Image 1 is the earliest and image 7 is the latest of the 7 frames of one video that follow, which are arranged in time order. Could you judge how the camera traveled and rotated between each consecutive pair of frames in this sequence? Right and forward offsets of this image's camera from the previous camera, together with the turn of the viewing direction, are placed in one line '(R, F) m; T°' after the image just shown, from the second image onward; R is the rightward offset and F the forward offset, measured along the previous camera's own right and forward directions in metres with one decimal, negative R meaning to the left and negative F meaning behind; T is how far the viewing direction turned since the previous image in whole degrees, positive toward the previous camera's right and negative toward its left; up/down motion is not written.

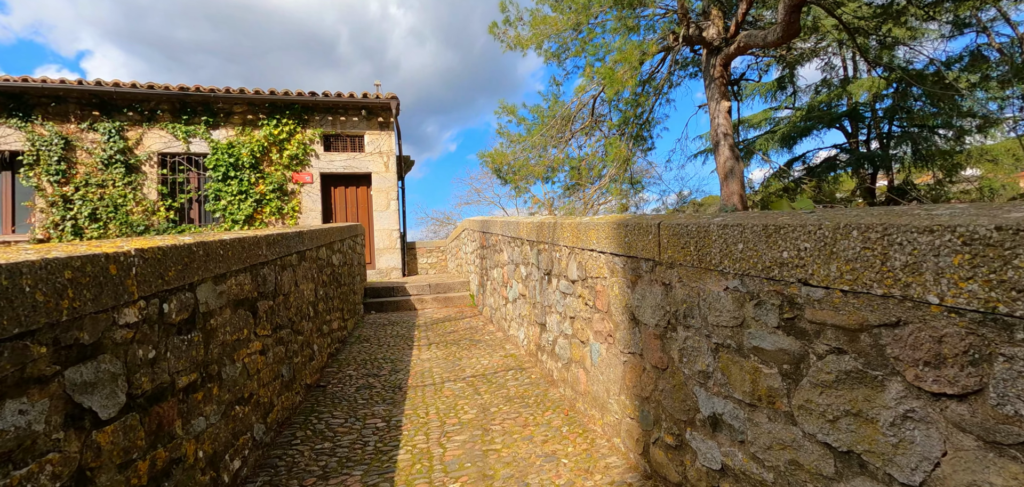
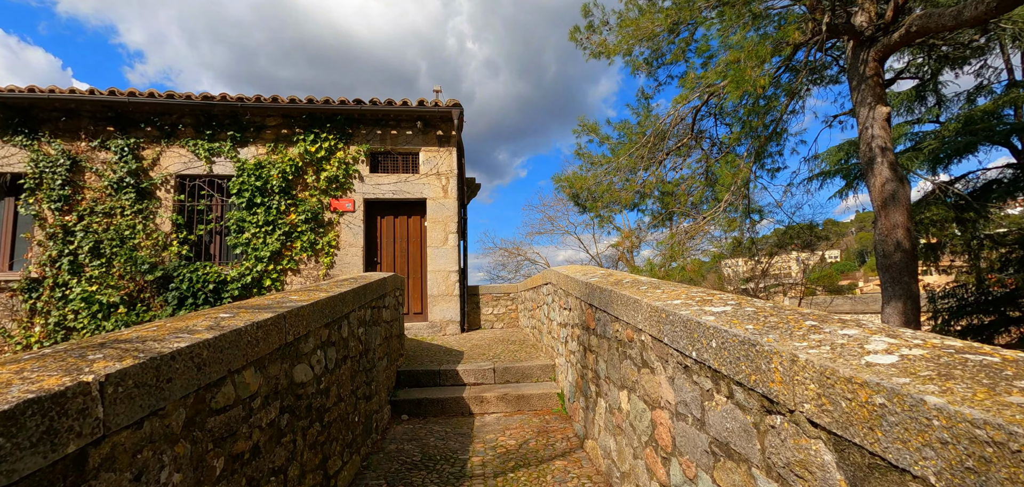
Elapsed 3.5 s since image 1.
(-0.4, +2.1) m; -9°
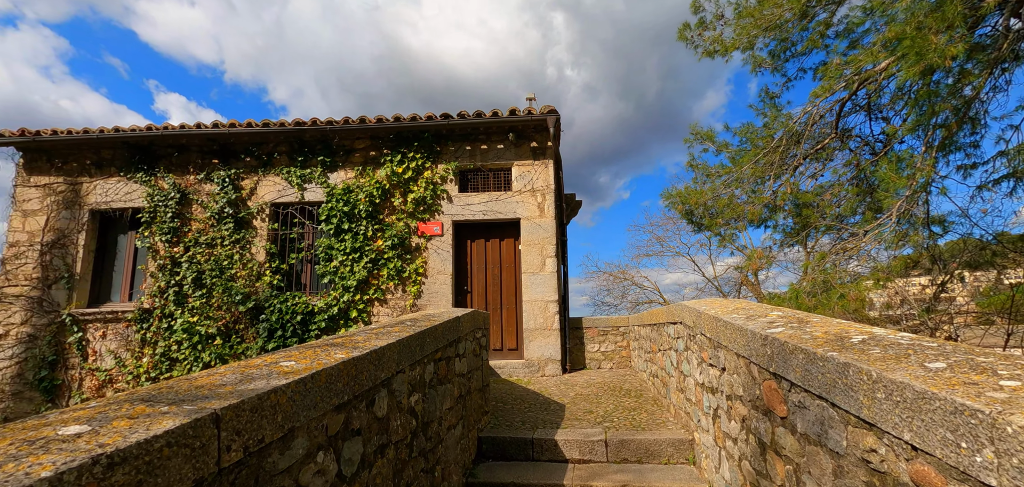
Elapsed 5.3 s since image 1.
(-0.1, +1.0) m; -13°
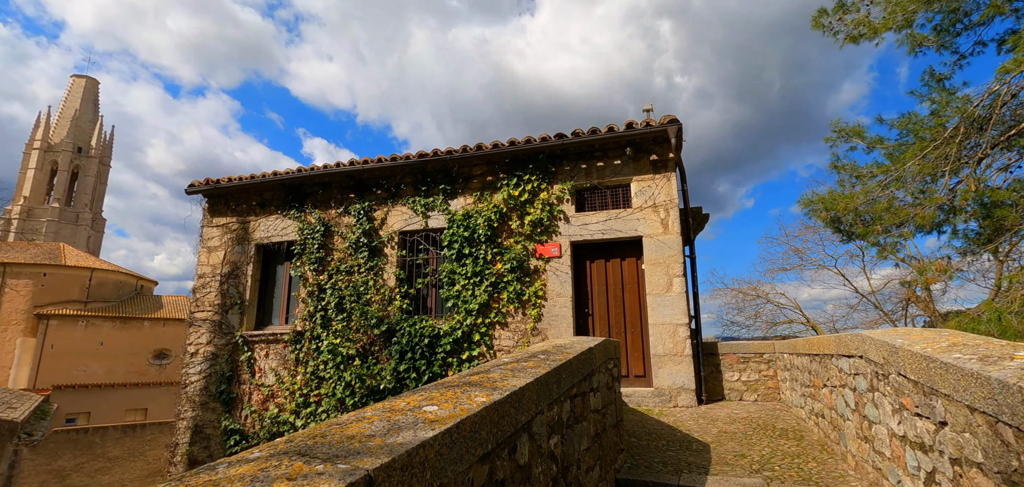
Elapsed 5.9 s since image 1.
(-0.1, +0.1) m; -13°
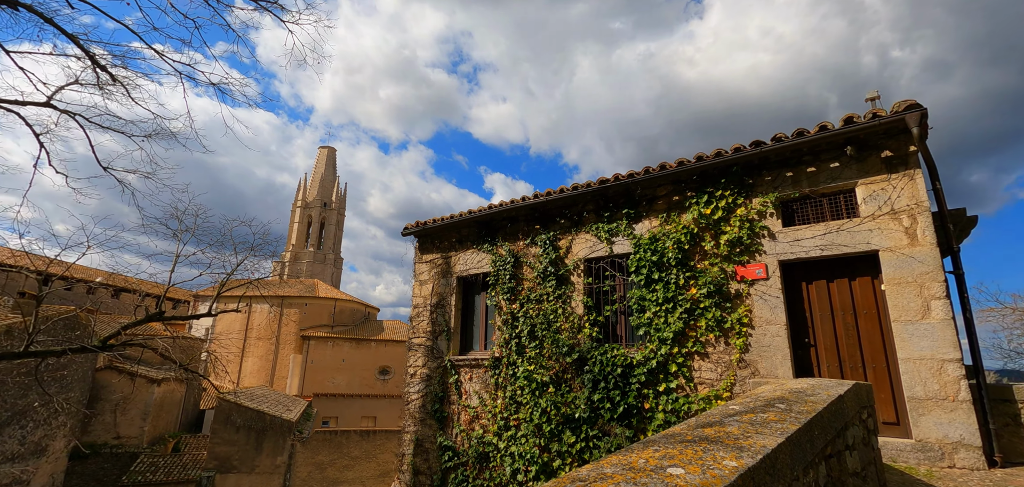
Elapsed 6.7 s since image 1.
(-0.3, 0.0) m; -20°
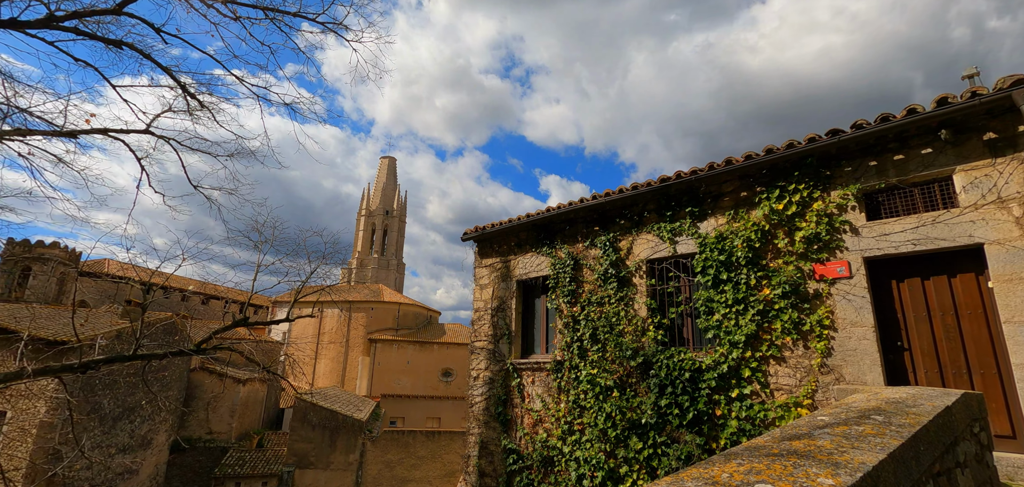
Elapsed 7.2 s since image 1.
(-0.1, 0.0) m; -7°
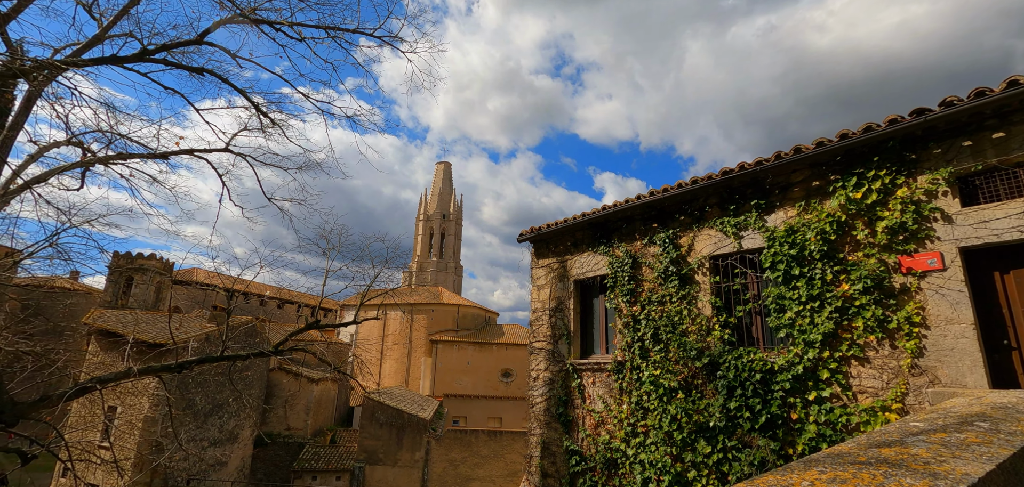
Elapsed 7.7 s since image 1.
(-0.1, 0.0) m; -6°
